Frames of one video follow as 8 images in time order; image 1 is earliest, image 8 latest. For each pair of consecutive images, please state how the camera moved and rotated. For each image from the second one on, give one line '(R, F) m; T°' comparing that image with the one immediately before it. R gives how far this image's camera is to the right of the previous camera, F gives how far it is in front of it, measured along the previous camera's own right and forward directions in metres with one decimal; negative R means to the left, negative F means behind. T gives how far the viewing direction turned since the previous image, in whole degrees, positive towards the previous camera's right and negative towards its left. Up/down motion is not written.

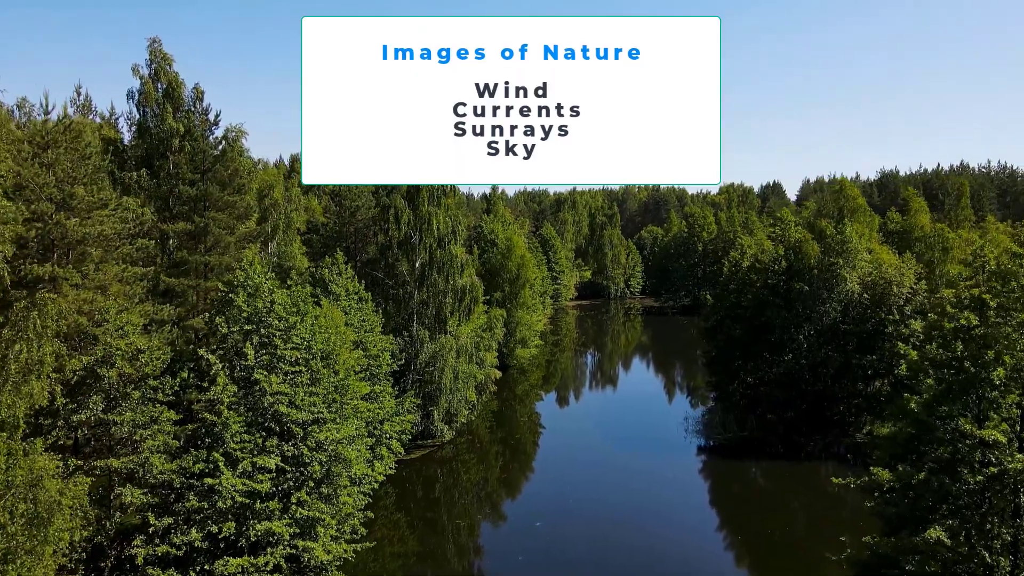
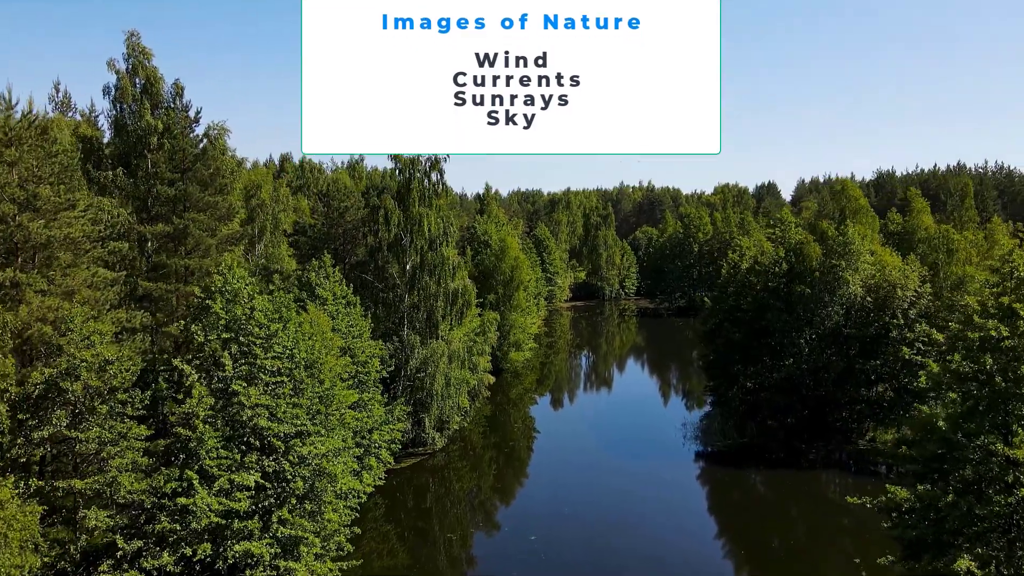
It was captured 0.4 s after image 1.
(0.0, +0.9) m; +1°
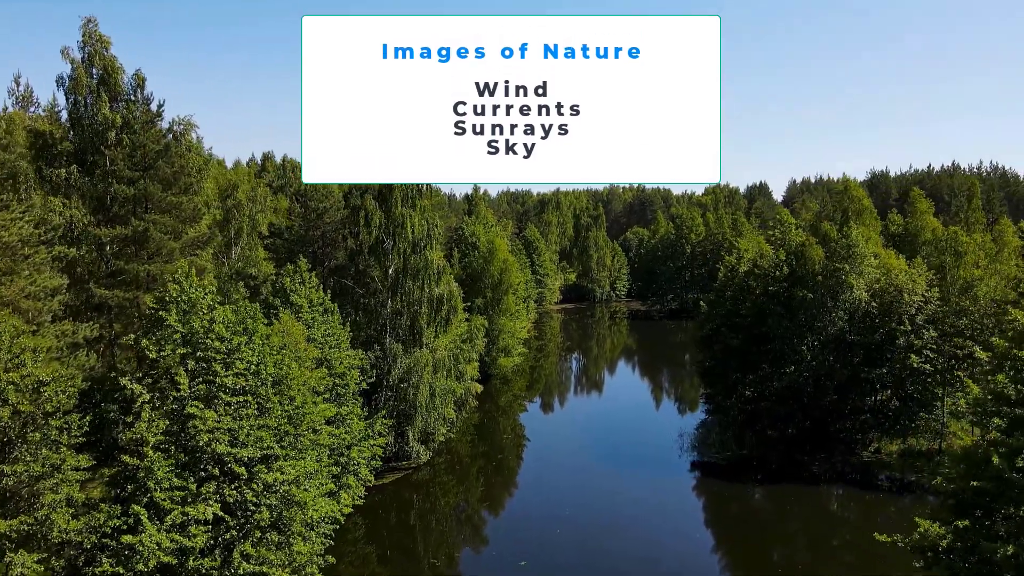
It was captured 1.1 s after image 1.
(+0.1, +1.5) m; +1°
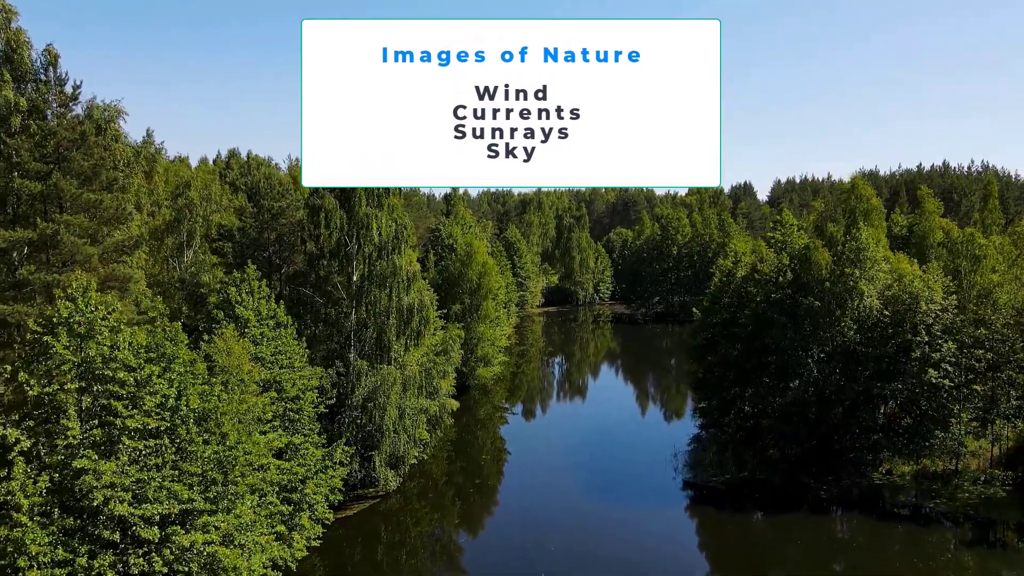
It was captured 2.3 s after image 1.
(+0.1, +2.7) m; +2°
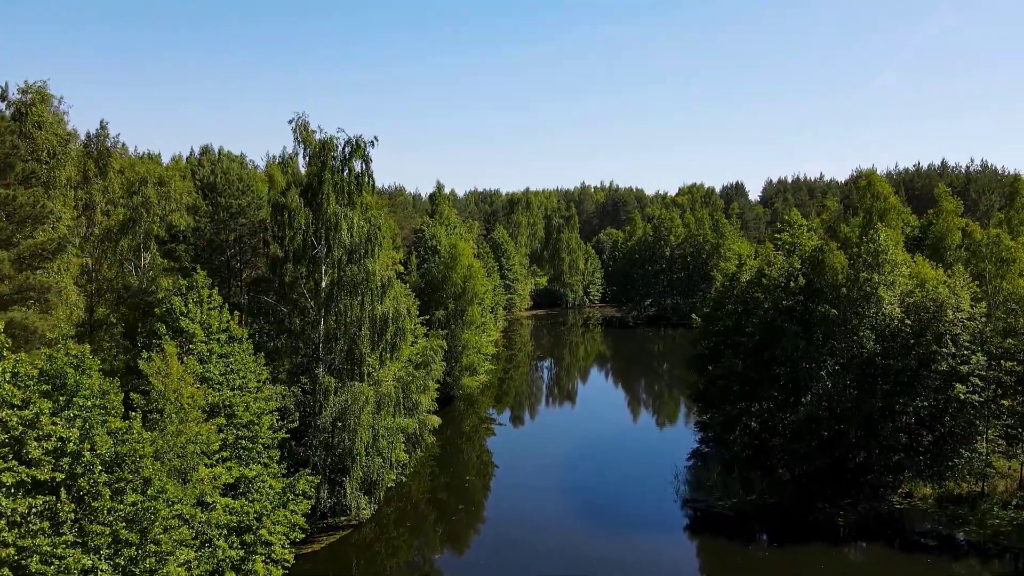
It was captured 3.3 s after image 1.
(+0.1, +2.4) m; +1°
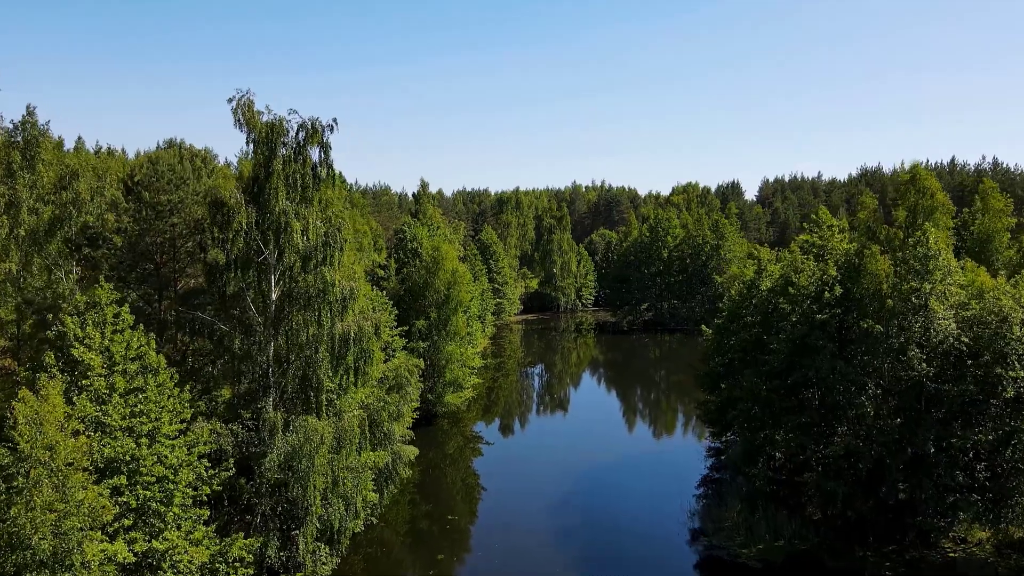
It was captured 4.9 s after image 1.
(+0.1, +3.5) m; +1°
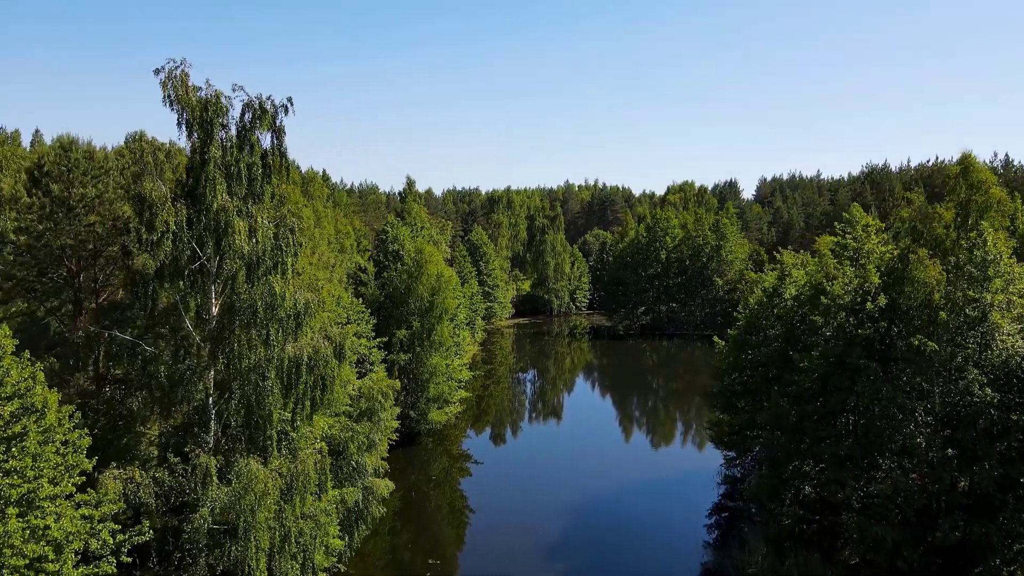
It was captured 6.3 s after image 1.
(+0.1, +3.0) m; +1°
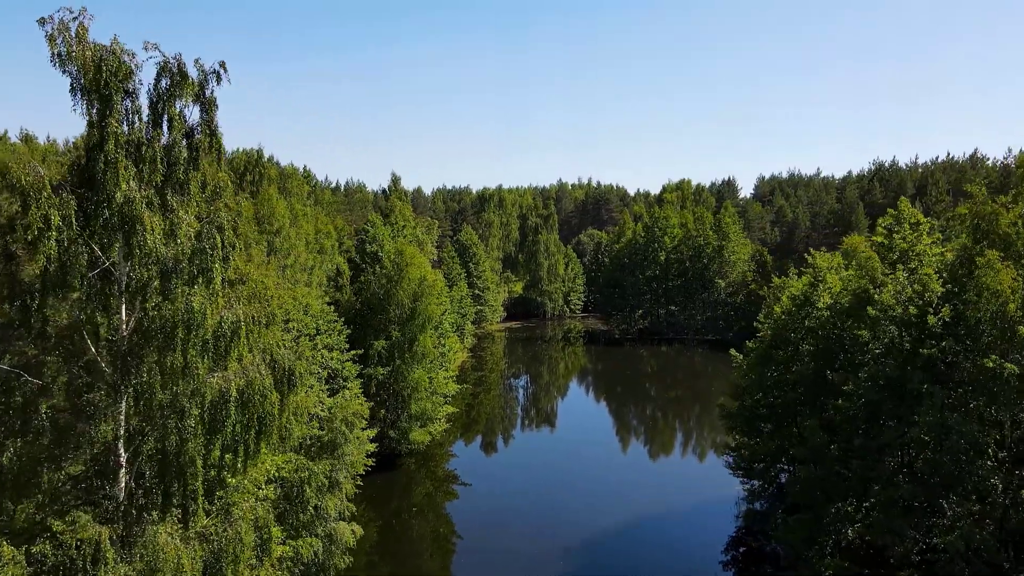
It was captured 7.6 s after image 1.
(+0.1, +3.0) m; +1°
